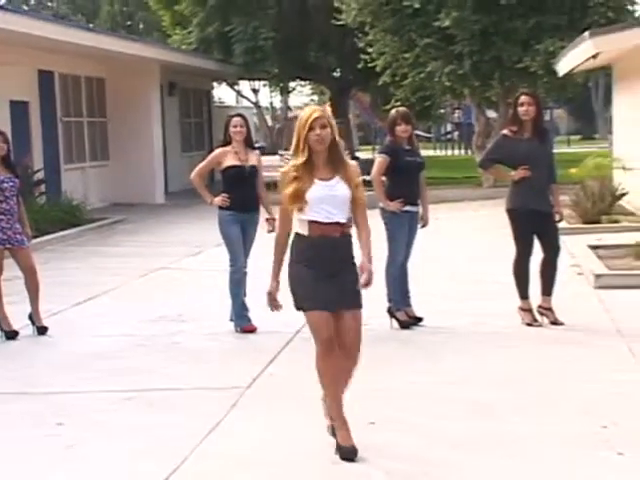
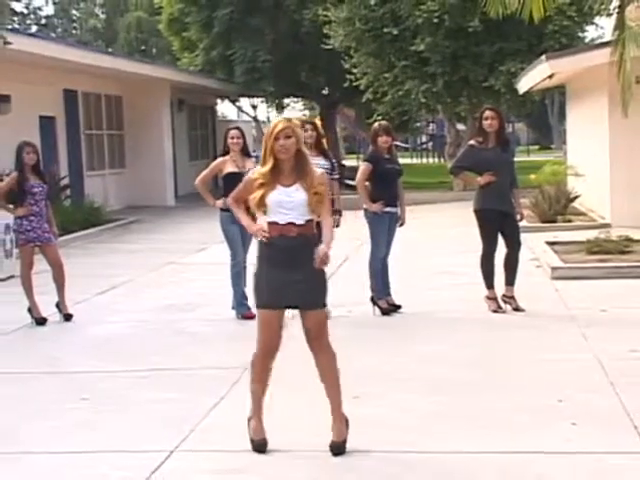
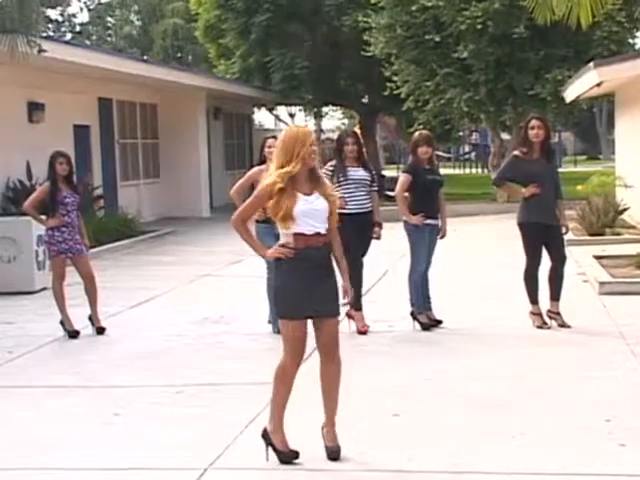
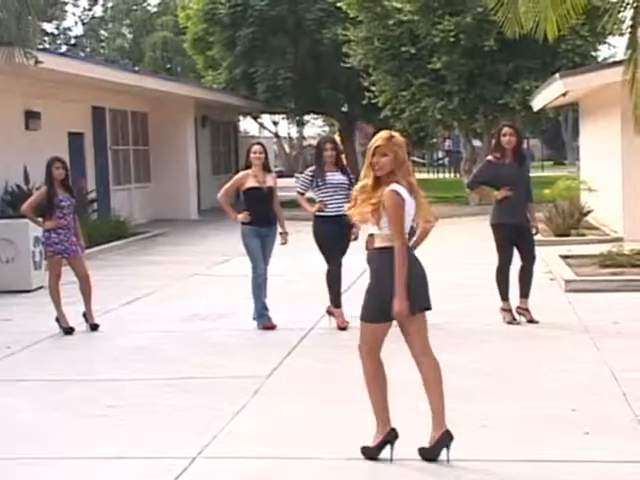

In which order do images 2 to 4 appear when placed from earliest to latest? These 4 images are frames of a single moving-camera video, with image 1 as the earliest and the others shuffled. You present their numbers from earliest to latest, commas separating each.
2, 4, 3
